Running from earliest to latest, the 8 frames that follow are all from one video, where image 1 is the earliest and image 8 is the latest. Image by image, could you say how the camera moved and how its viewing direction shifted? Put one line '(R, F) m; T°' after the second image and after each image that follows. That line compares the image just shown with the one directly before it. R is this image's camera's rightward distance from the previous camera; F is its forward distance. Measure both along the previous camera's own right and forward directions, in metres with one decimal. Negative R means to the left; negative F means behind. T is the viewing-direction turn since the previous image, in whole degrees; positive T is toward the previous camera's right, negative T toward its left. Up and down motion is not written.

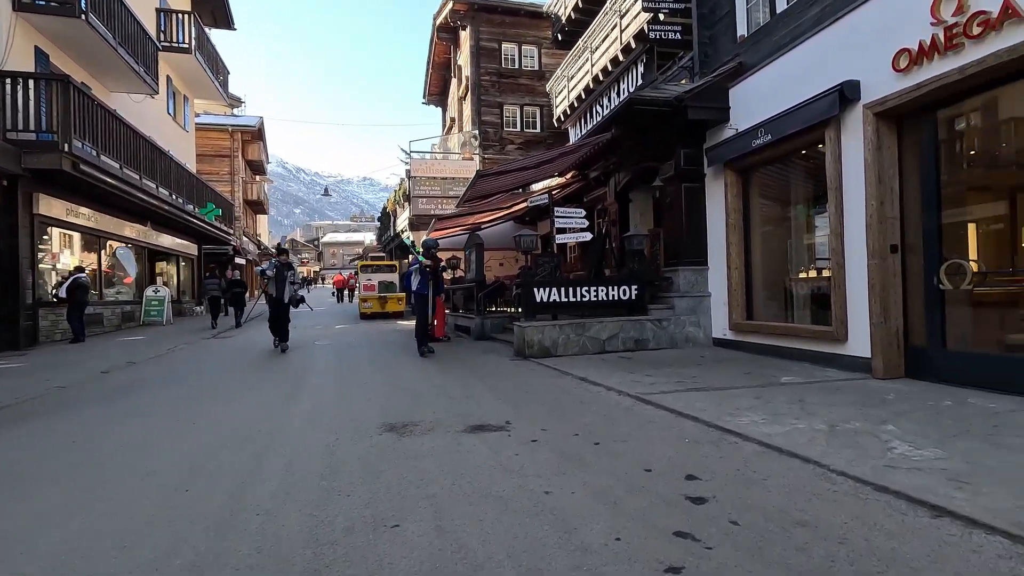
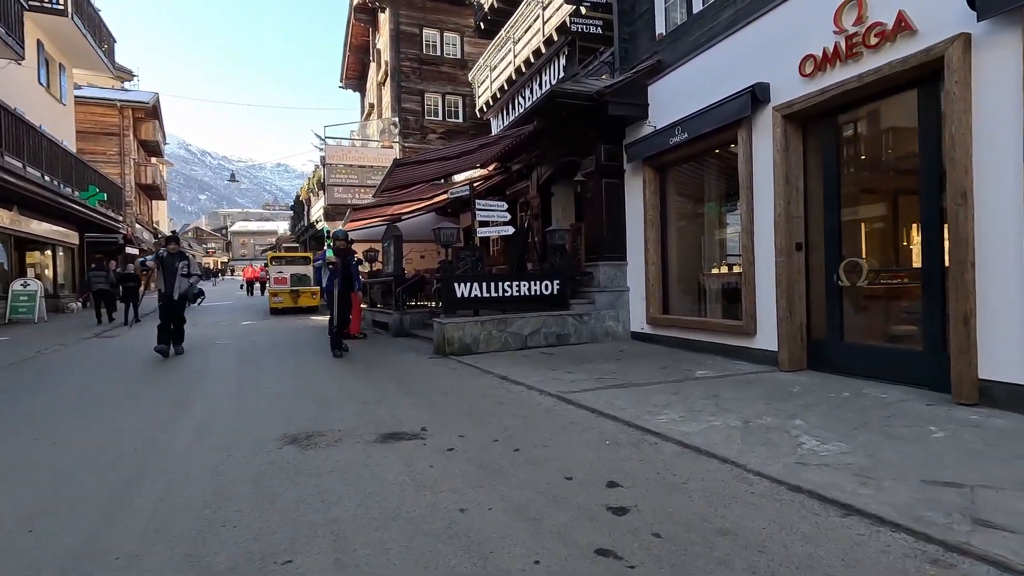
(+0.1, +0.2) m; +8°
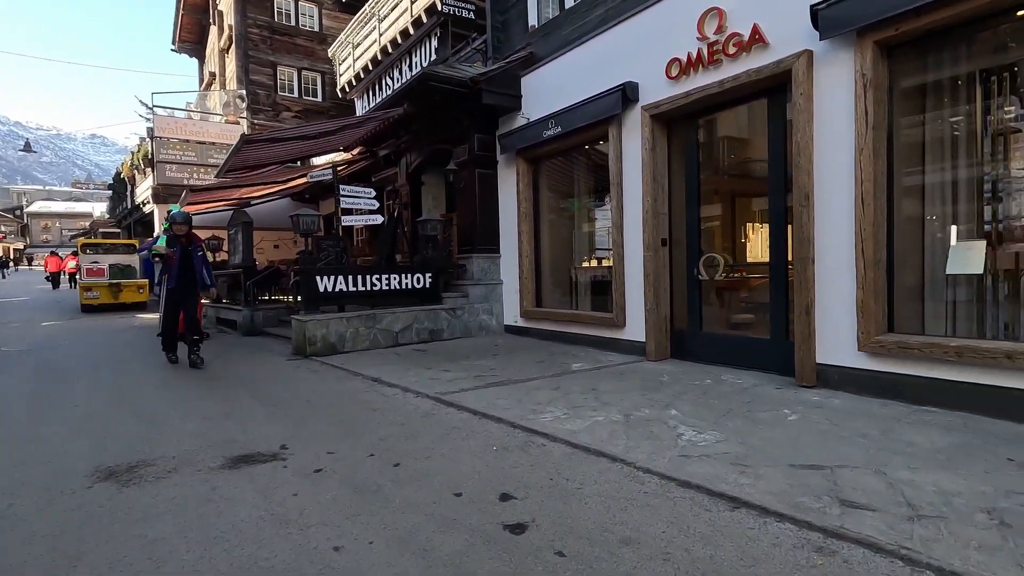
(-0.1, +0.3) m; +14°
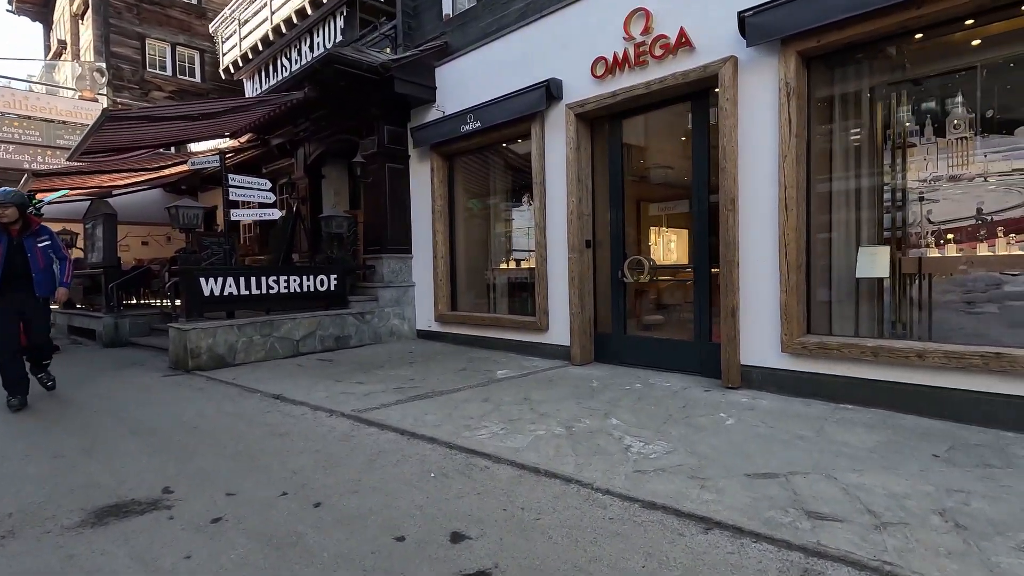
(-0.3, +0.4) m; +11°
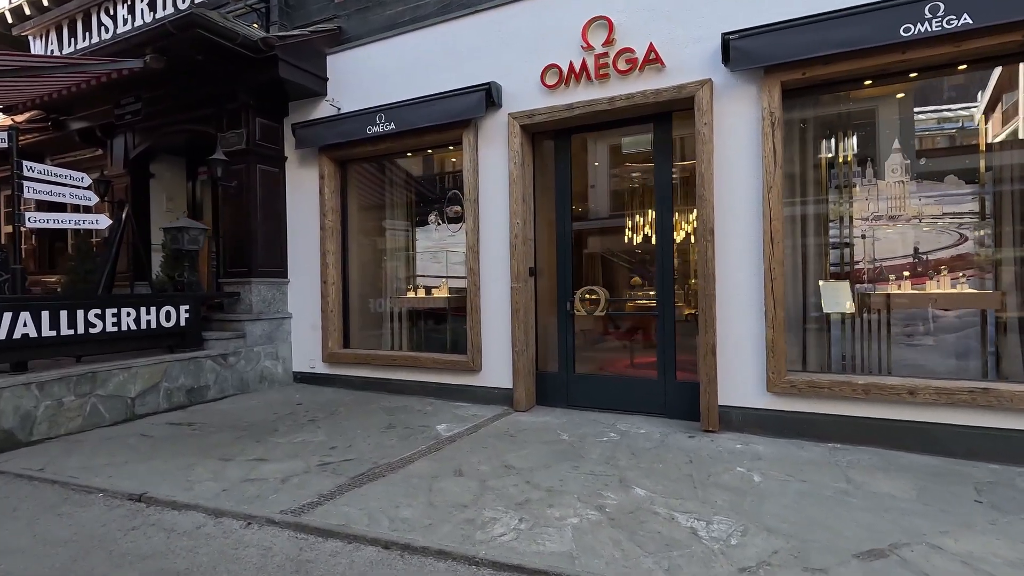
(-1.1, +1.1) m; +19°
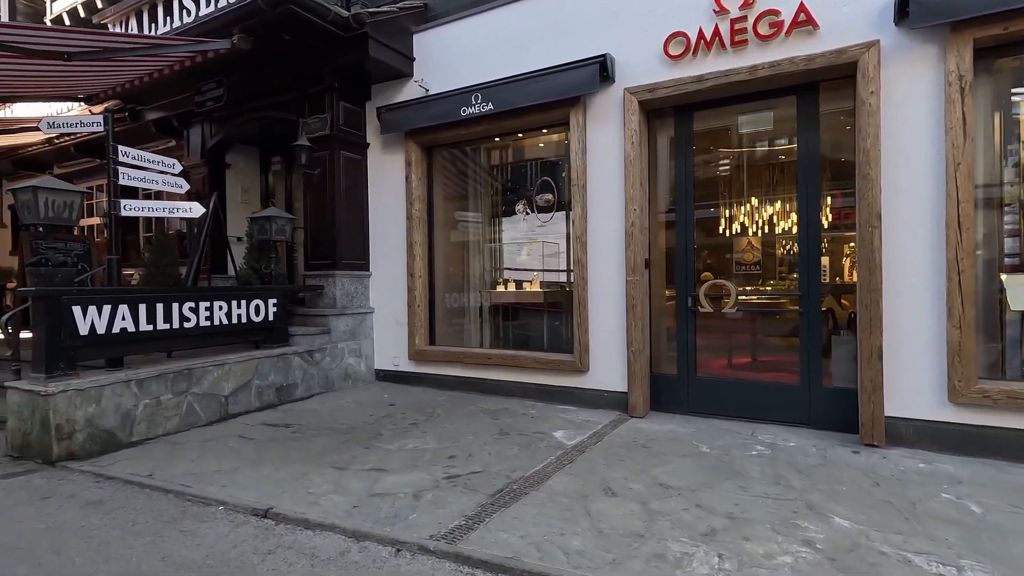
(-0.8, +0.5) m; -3°
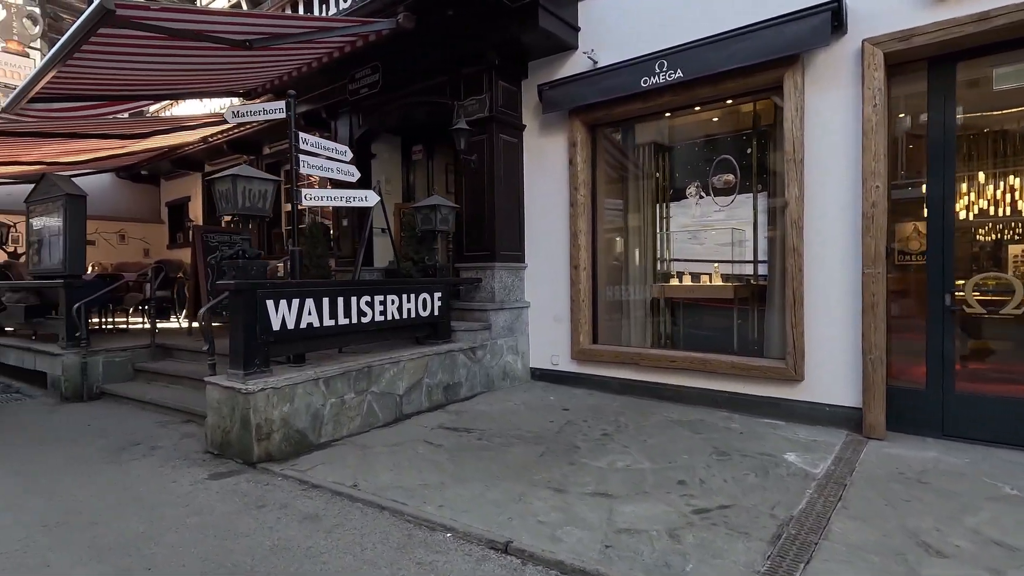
(-1.0, +0.5) m; -9°
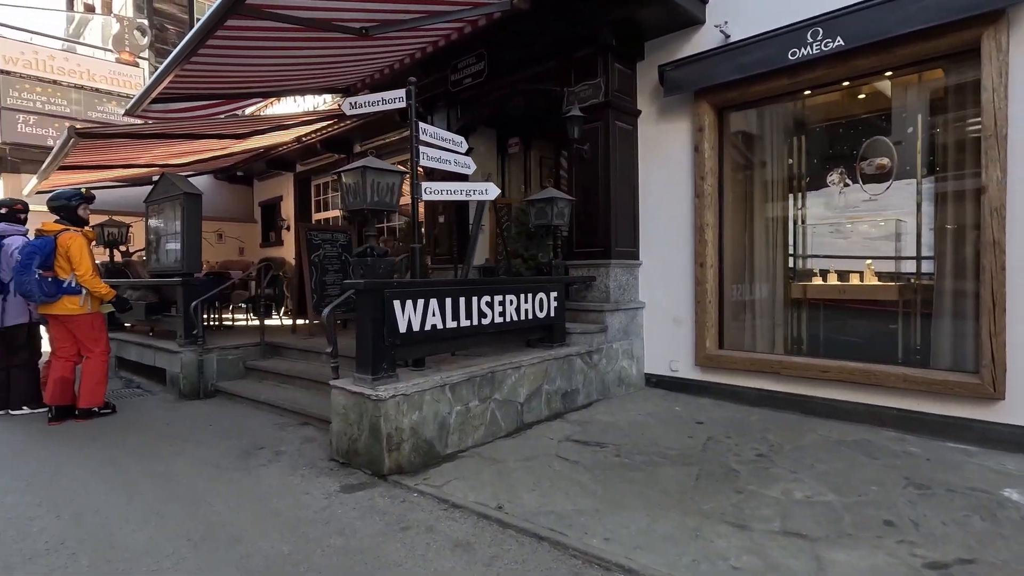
(-0.6, +0.4) m; -6°
